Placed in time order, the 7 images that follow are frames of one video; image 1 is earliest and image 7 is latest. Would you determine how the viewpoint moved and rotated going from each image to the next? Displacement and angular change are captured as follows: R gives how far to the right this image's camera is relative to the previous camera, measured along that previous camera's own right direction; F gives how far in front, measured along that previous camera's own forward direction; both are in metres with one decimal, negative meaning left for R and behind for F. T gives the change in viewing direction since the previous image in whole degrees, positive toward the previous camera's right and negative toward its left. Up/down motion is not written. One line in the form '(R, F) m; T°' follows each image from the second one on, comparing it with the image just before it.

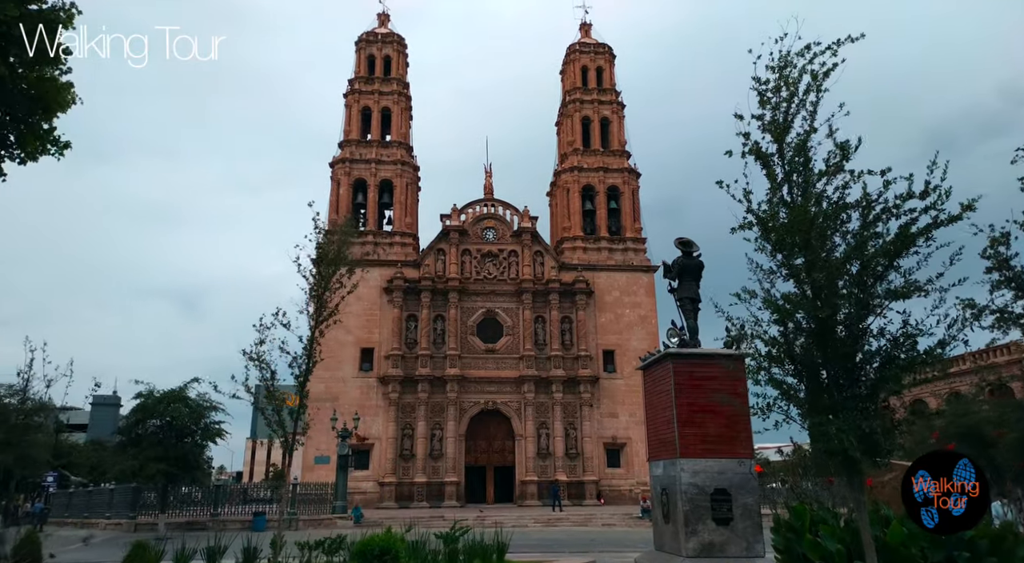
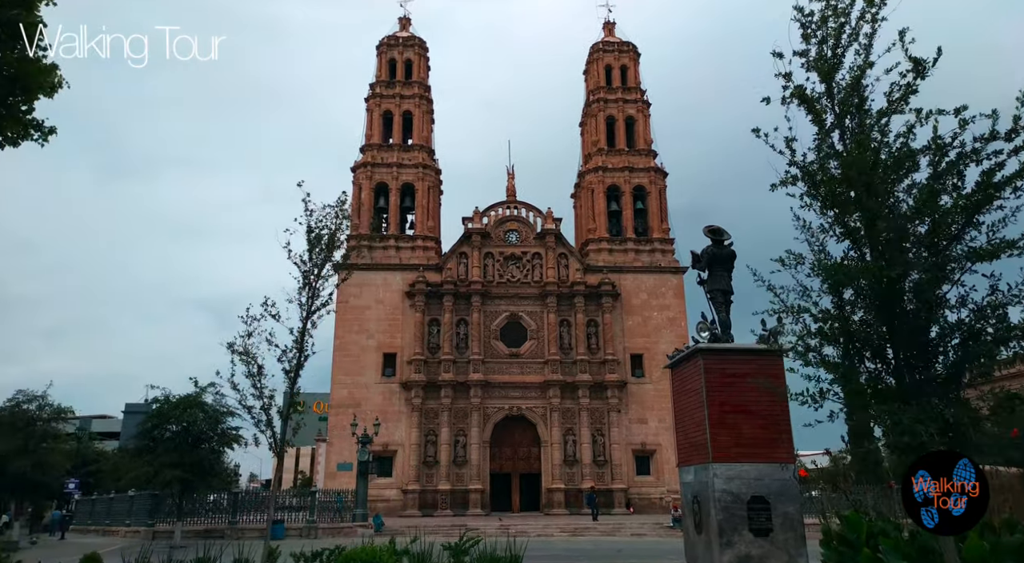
(+0.2, +0.7) m; -2°
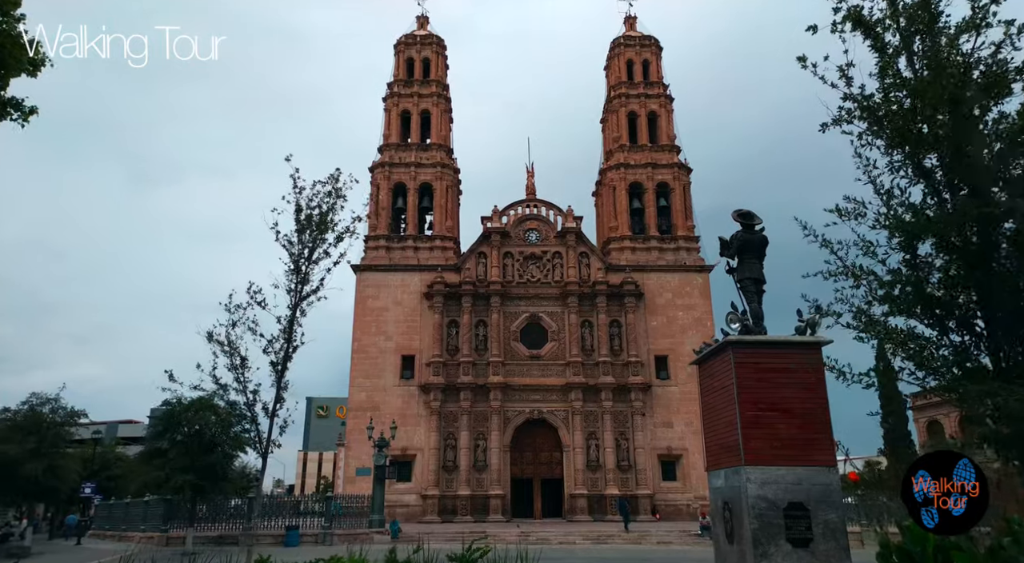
(+0.1, +0.7) m; -2°
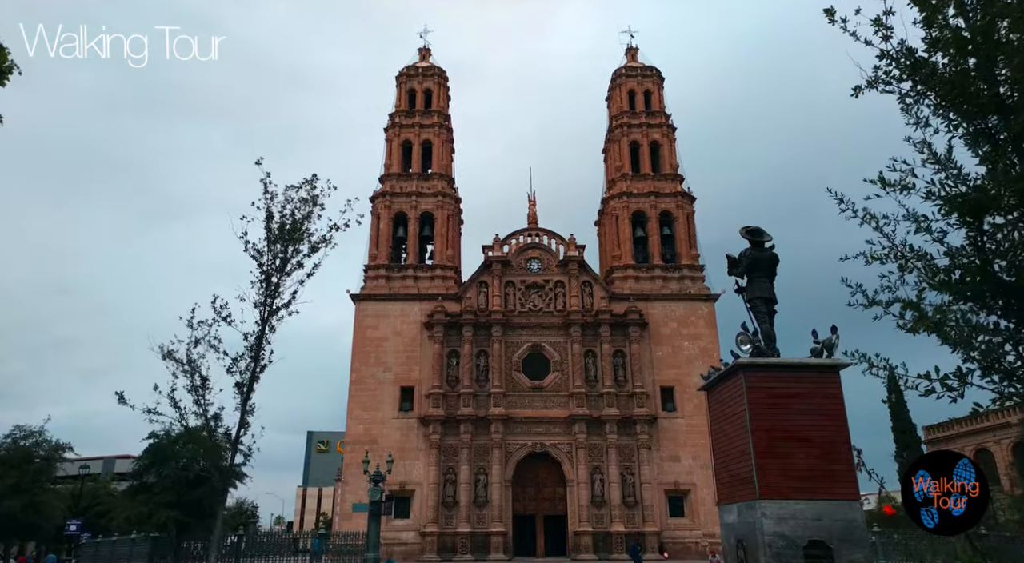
(+0.1, +0.5) m; 0°
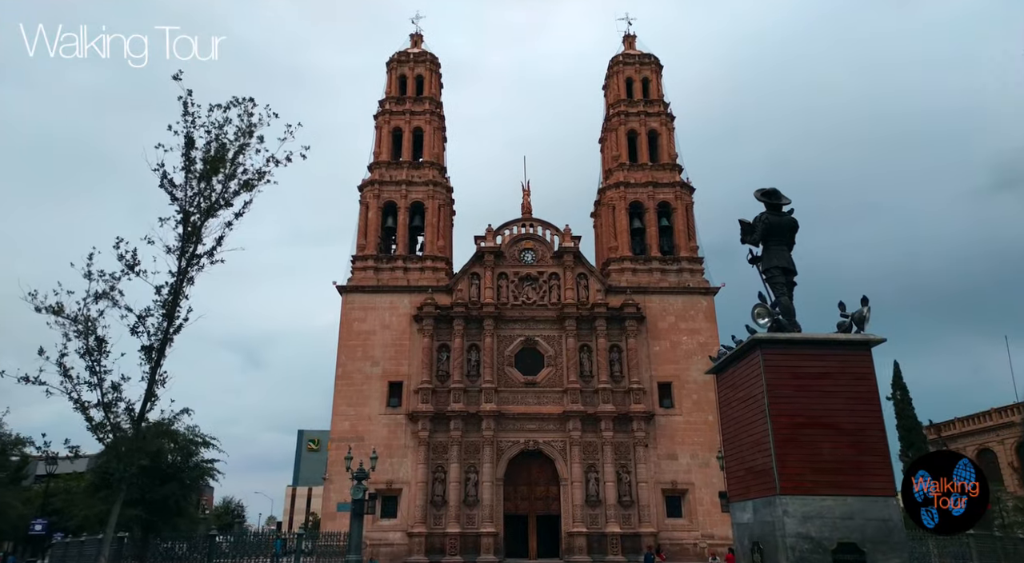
(+0.1, +1.0) m; 0°
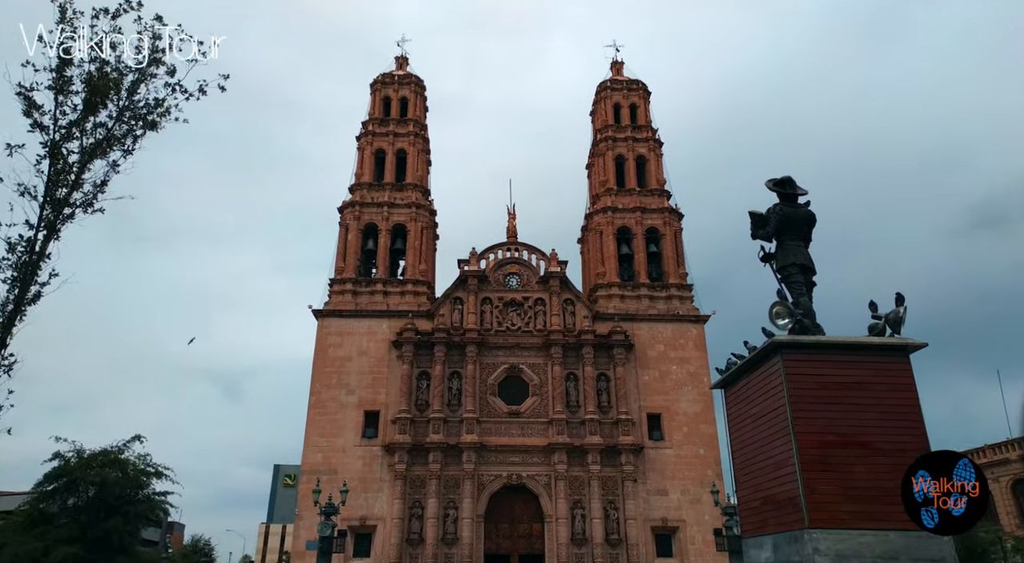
(+0.1, +1.1) m; +1°
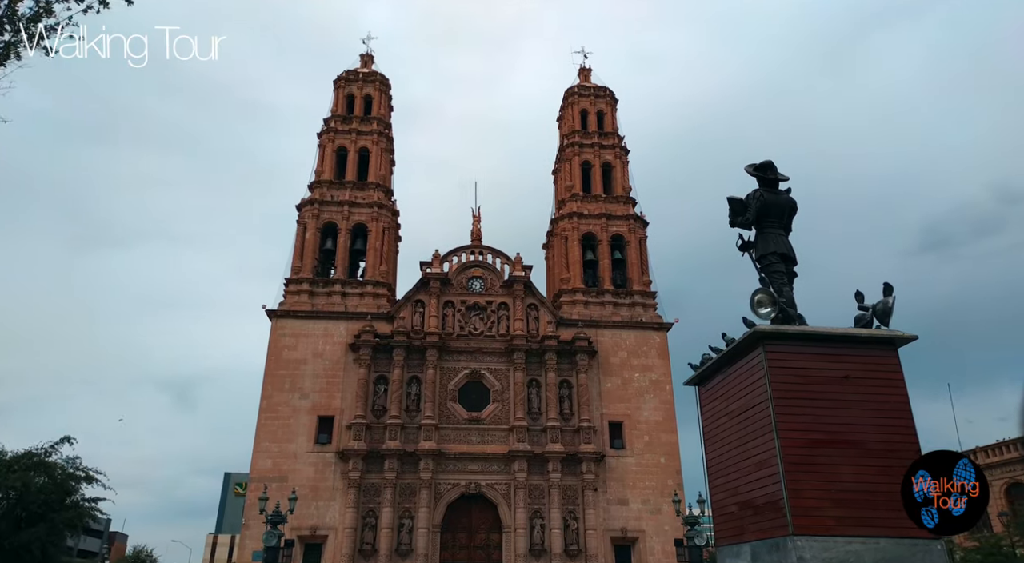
(0.0, +0.6) m; +3°
